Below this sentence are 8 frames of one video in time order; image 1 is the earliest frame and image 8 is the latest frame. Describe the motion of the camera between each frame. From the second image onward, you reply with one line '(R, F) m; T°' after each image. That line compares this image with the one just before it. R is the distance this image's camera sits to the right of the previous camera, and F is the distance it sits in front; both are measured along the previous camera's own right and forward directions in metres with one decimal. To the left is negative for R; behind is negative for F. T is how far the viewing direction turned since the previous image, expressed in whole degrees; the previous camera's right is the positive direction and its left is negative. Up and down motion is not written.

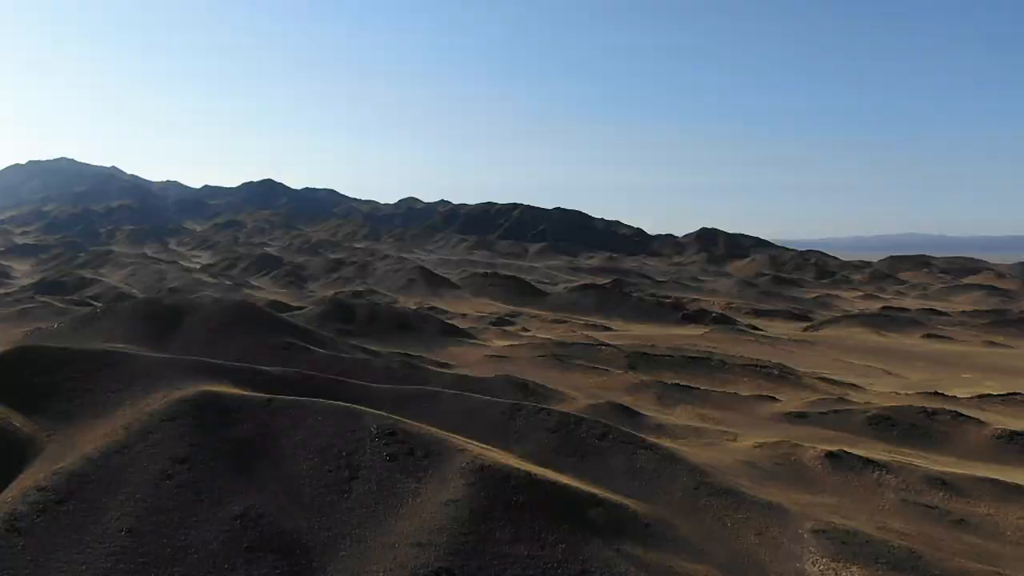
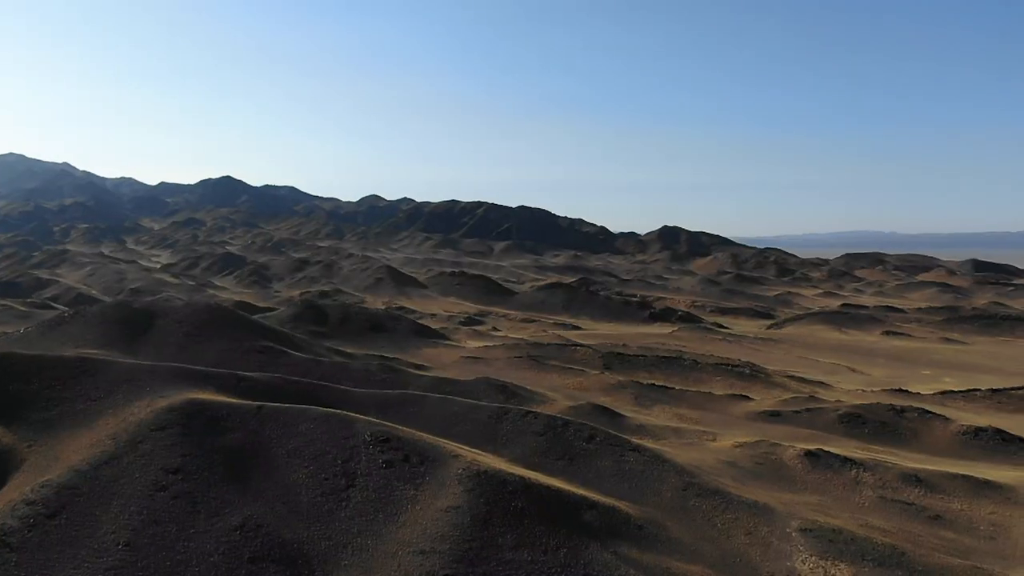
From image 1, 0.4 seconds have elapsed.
(-0.5, -0.1) m; +3°
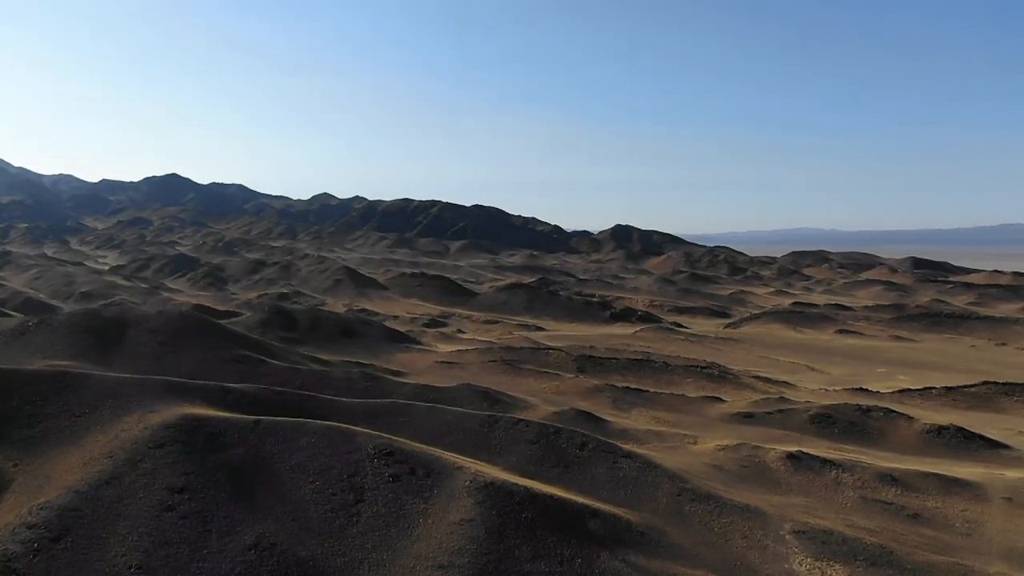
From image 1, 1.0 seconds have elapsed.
(-0.8, -0.2) m; +4°
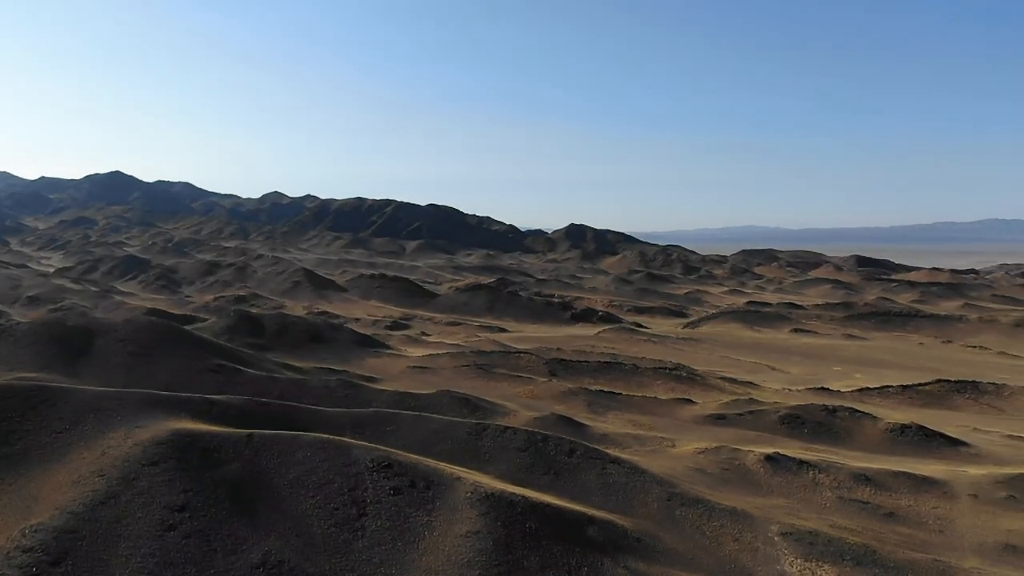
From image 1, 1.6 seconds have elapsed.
(-0.7, -0.1) m; +4°
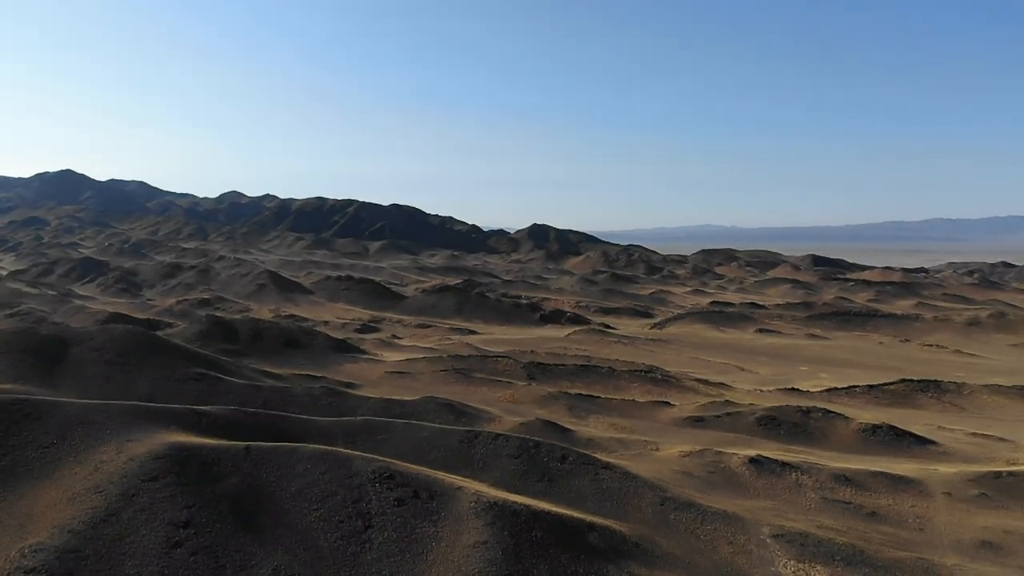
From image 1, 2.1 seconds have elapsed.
(-0.6, -0.1) m; +3°
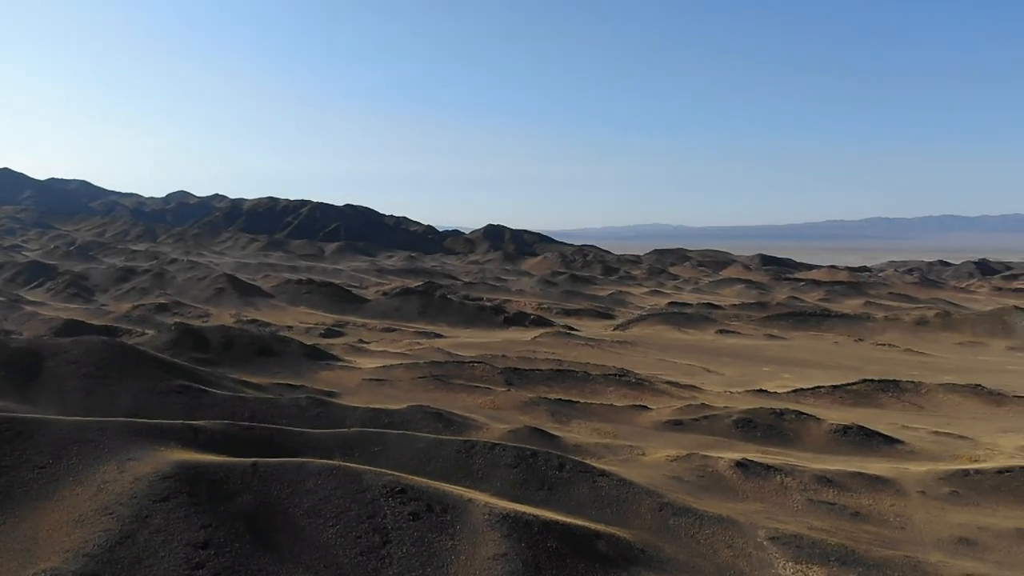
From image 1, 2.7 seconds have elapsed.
(-0.9, -0.2) m; +4°
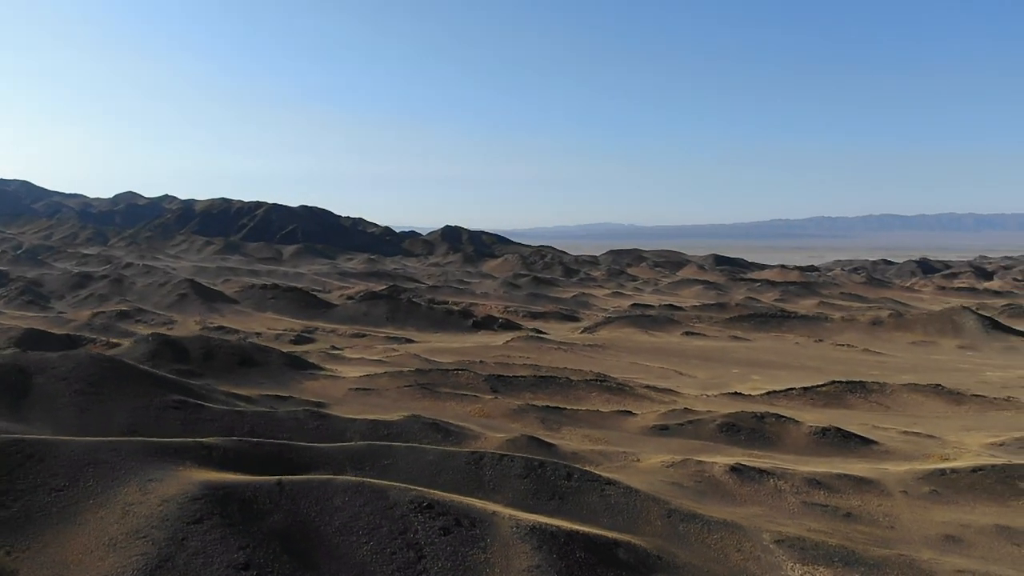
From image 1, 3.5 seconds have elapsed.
(-1.1, -0.3) m; +4°
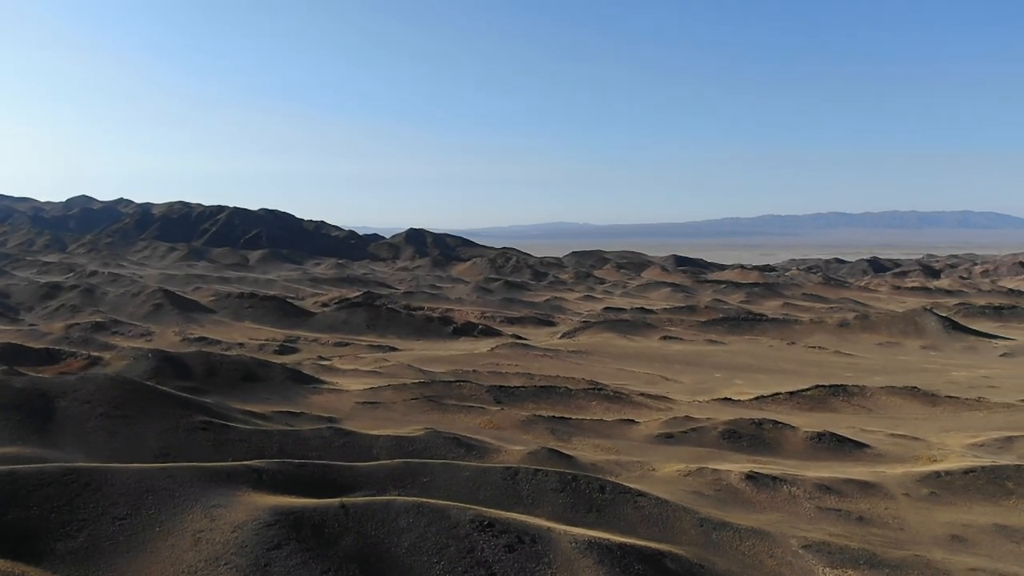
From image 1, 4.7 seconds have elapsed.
(-1.7, -0.6) m; +3°
